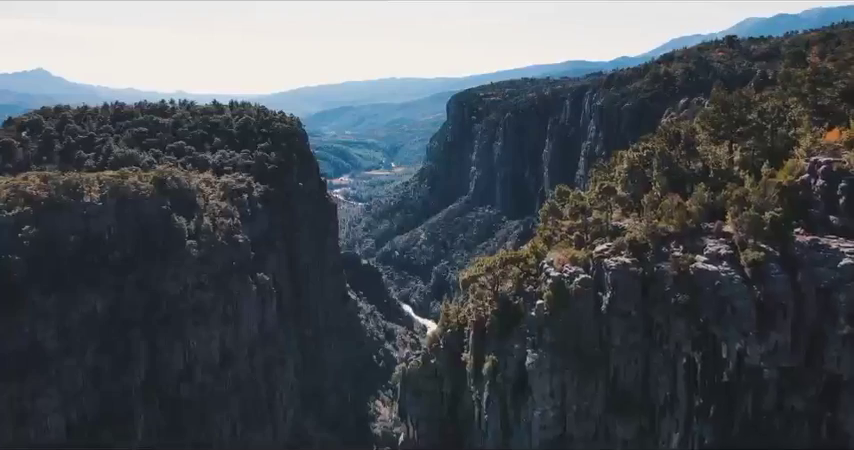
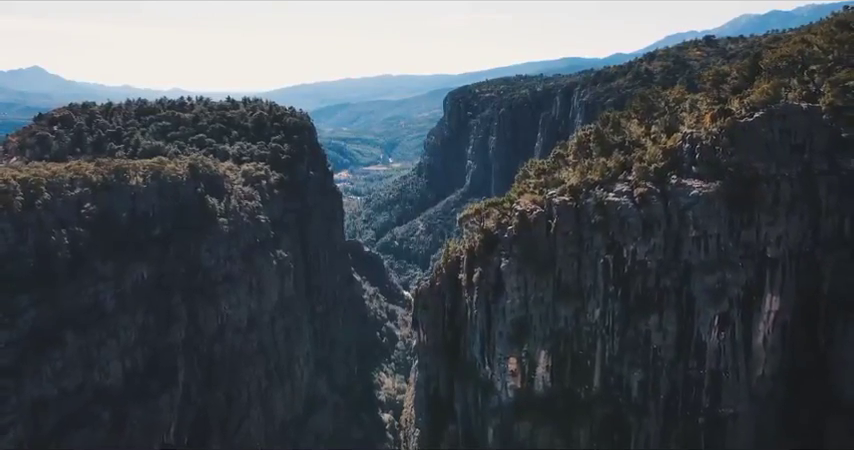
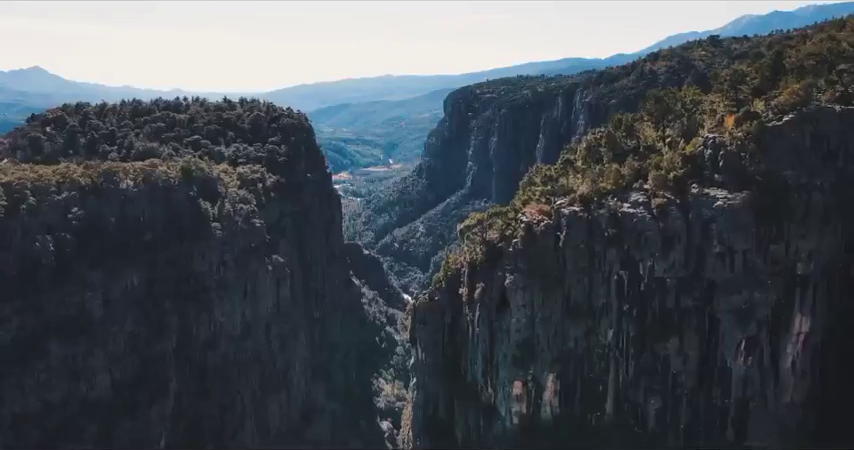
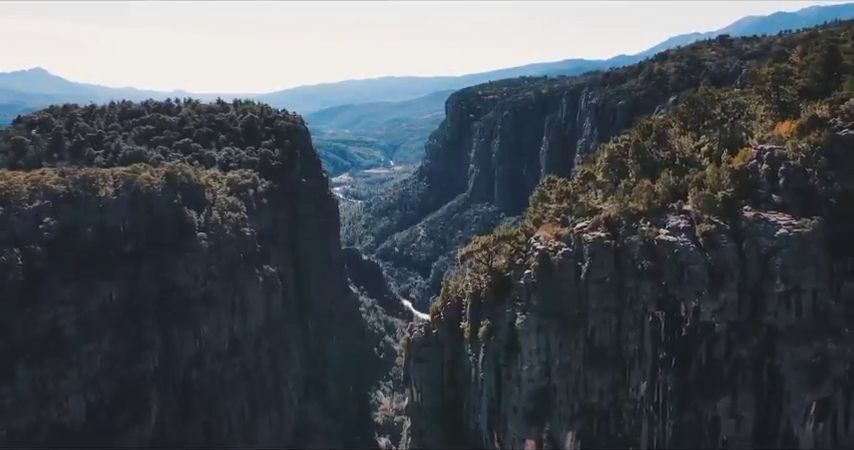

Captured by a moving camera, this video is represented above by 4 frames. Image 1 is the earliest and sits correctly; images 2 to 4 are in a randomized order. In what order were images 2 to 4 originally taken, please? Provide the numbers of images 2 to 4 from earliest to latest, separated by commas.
4, 3, 2
